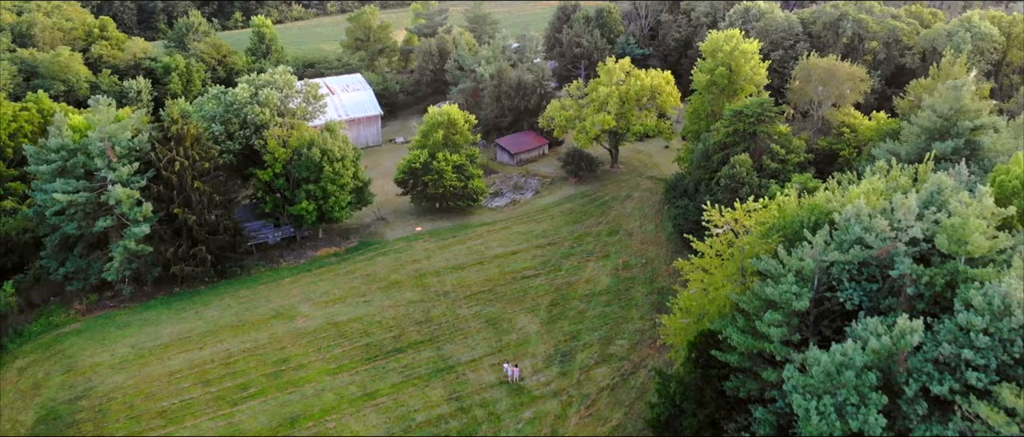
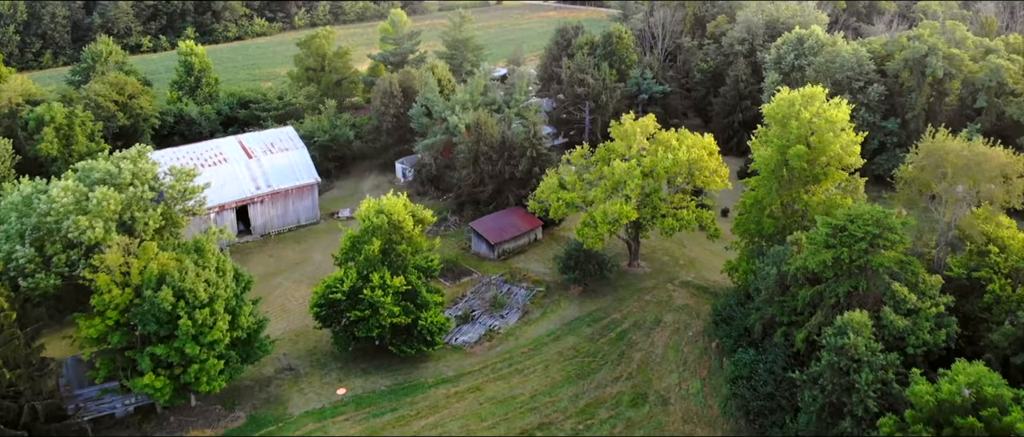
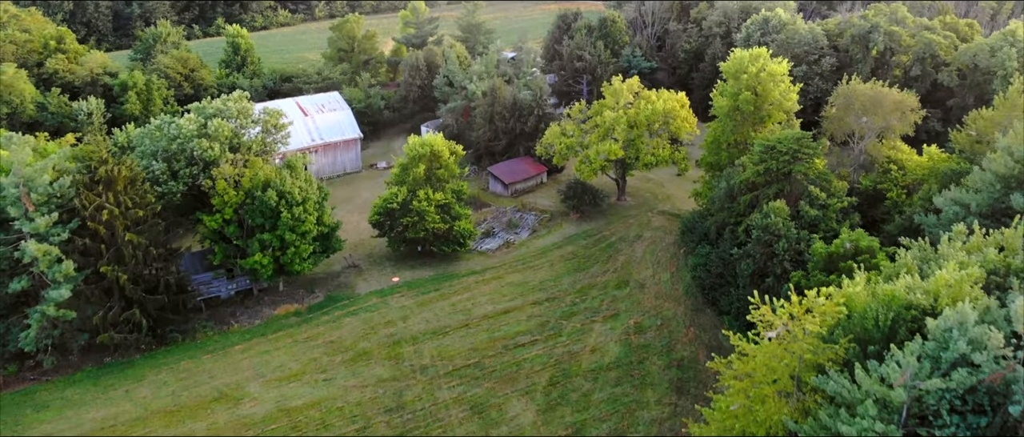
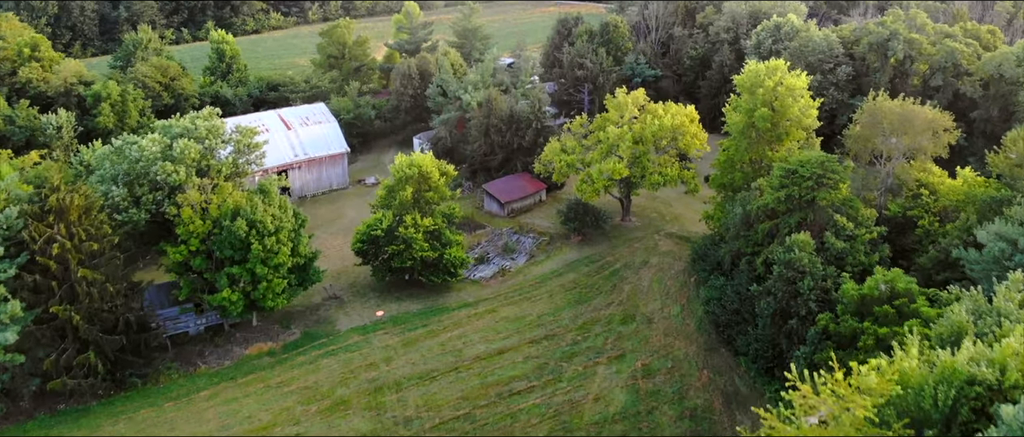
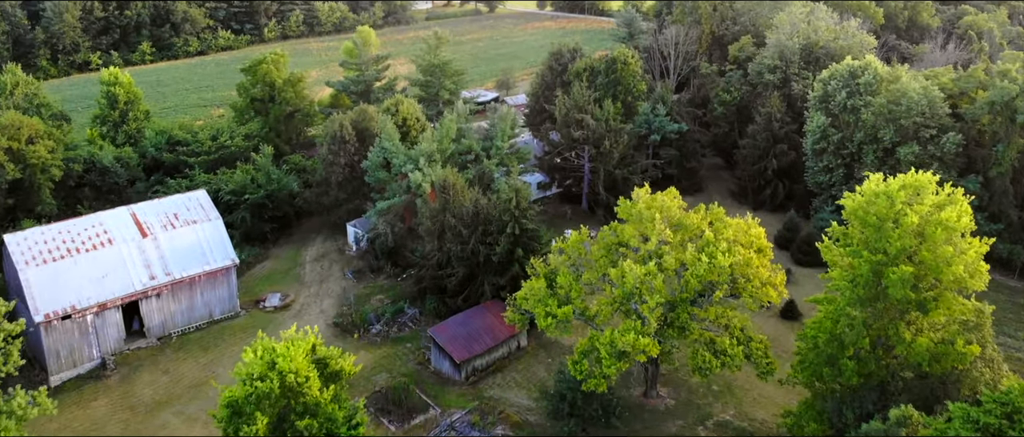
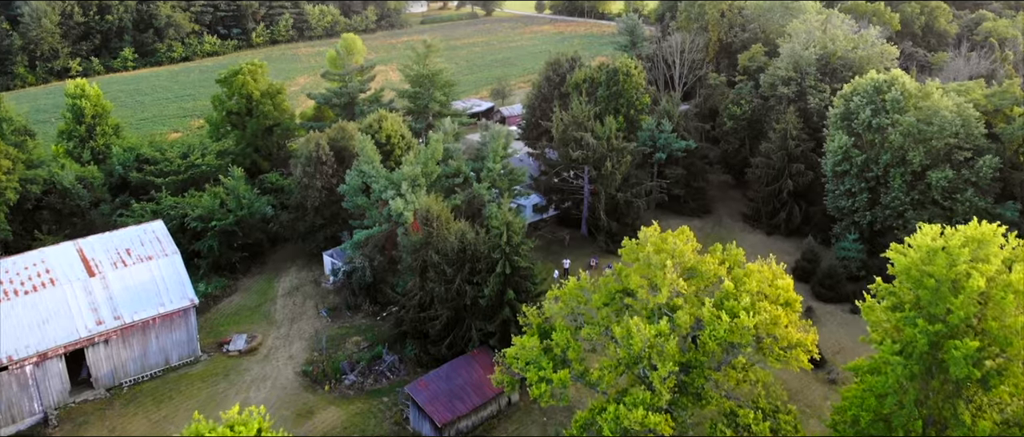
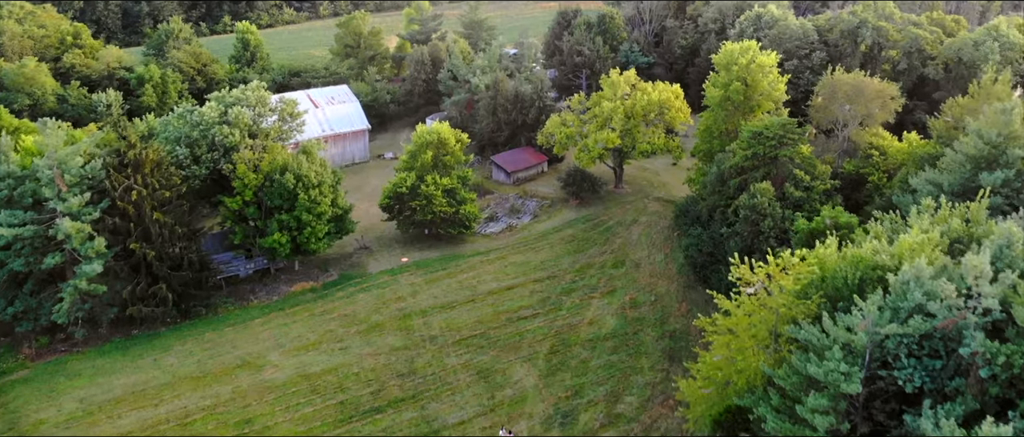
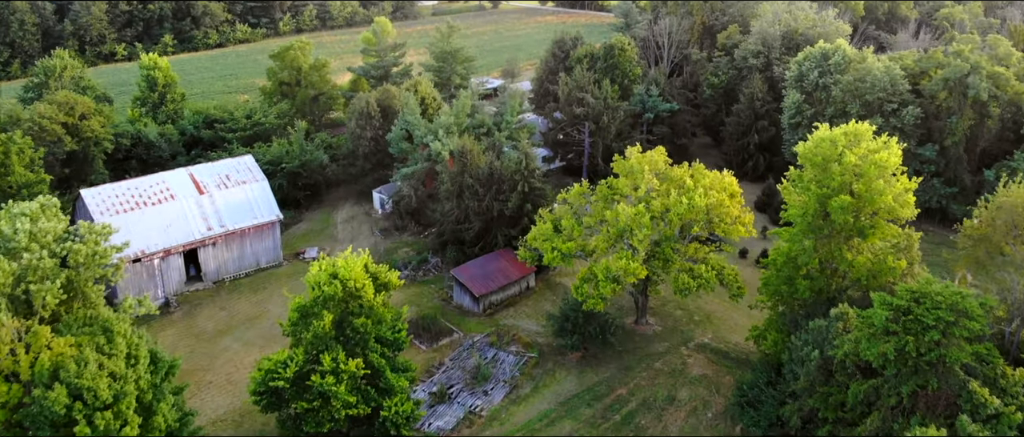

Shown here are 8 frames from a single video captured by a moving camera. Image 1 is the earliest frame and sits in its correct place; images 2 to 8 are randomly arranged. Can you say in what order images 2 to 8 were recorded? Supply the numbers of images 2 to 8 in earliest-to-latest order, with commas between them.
7, 3, 4, 2, 8, 5, 6
